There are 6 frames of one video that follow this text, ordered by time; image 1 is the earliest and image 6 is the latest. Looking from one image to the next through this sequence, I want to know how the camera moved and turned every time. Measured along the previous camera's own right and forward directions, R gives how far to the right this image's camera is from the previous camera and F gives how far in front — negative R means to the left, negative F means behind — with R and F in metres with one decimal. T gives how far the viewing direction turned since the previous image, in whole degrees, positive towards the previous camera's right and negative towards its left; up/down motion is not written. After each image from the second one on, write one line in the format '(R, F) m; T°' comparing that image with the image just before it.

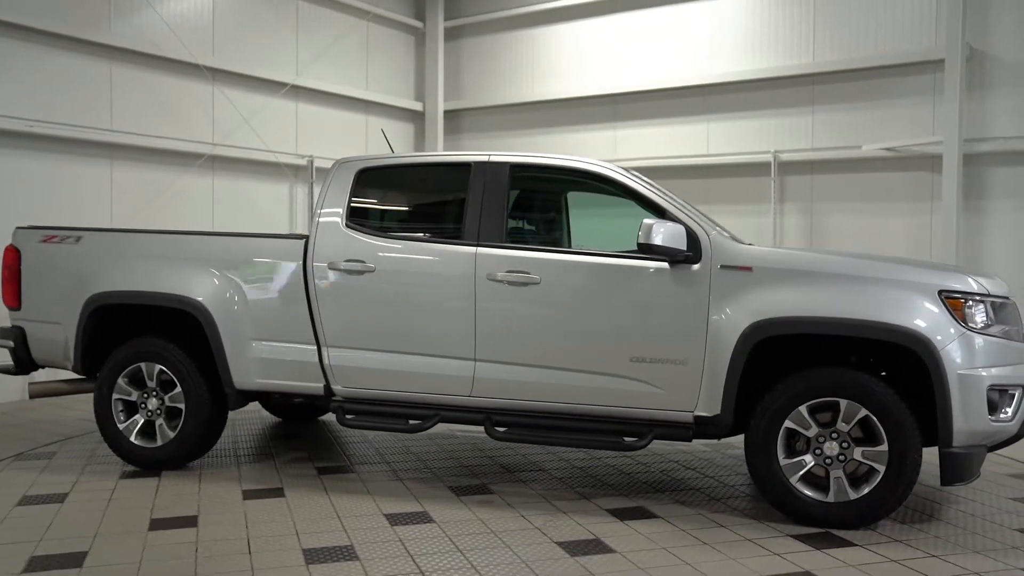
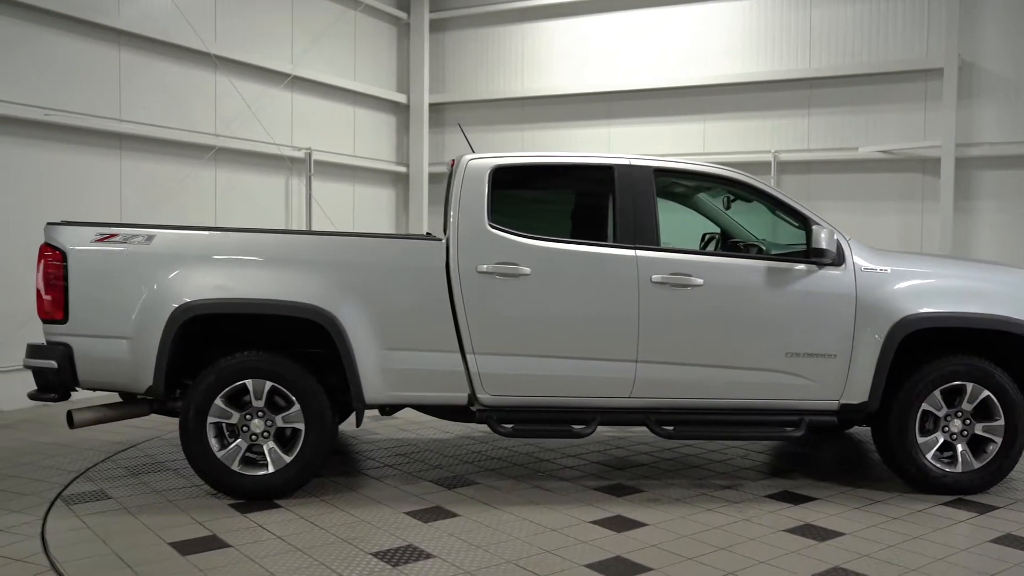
(-2.0, +0.3) m; +18°
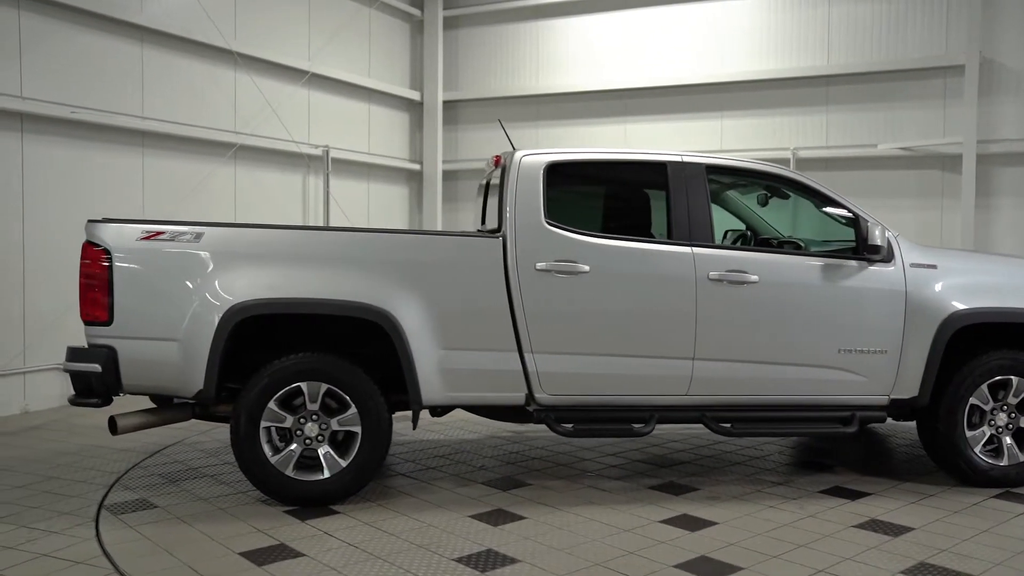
(-0.5, +0.1) m; +3°
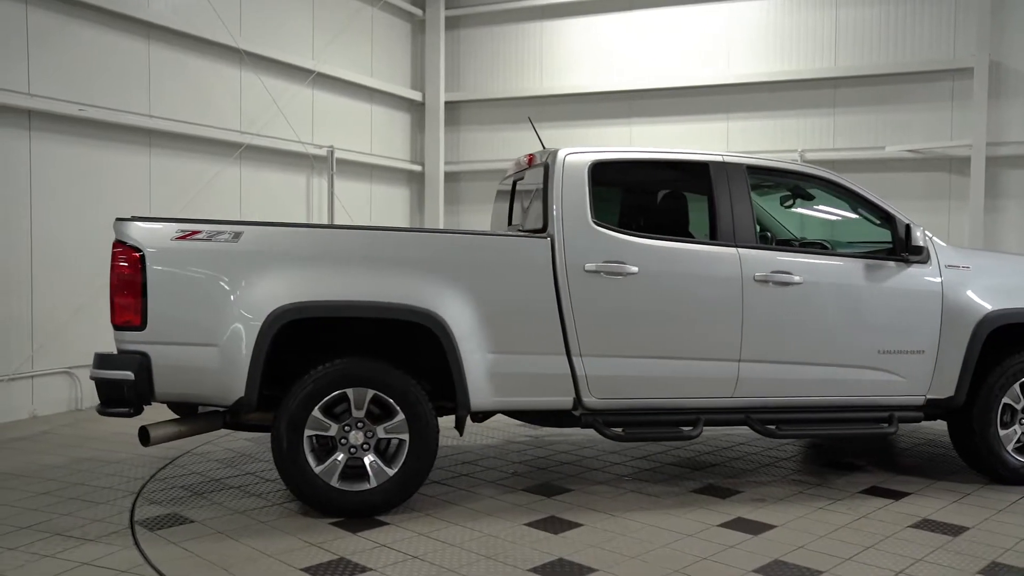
(-0.5, +0.1) m; +4°
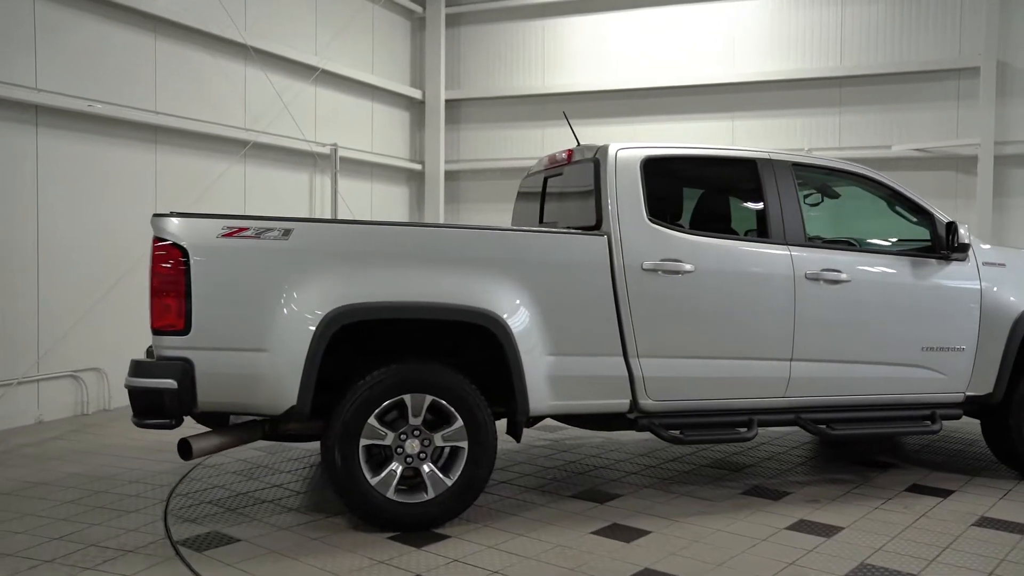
(-0.5, +0.2) m; +4°
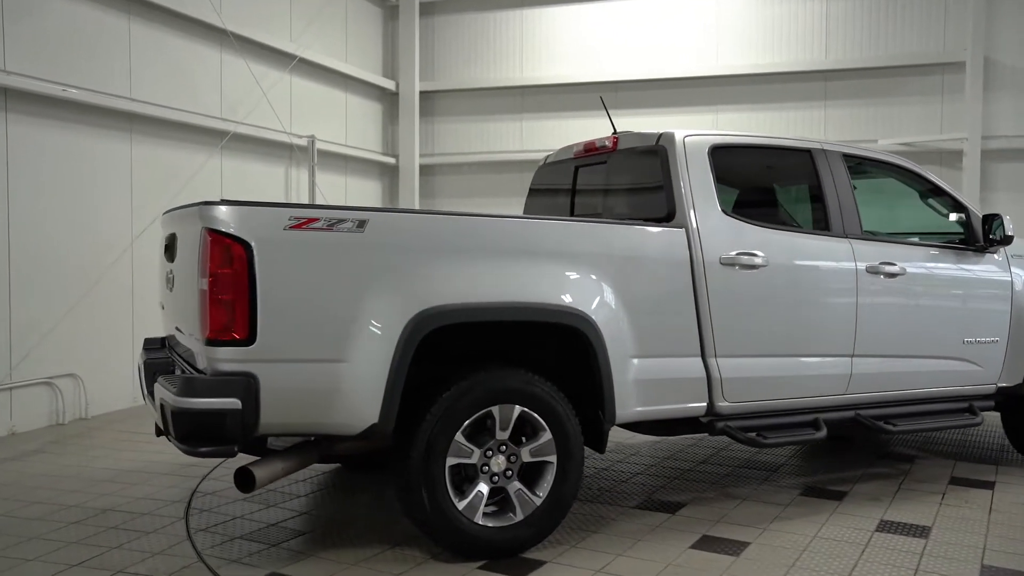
(-0.8, +0.4) m; +9°
